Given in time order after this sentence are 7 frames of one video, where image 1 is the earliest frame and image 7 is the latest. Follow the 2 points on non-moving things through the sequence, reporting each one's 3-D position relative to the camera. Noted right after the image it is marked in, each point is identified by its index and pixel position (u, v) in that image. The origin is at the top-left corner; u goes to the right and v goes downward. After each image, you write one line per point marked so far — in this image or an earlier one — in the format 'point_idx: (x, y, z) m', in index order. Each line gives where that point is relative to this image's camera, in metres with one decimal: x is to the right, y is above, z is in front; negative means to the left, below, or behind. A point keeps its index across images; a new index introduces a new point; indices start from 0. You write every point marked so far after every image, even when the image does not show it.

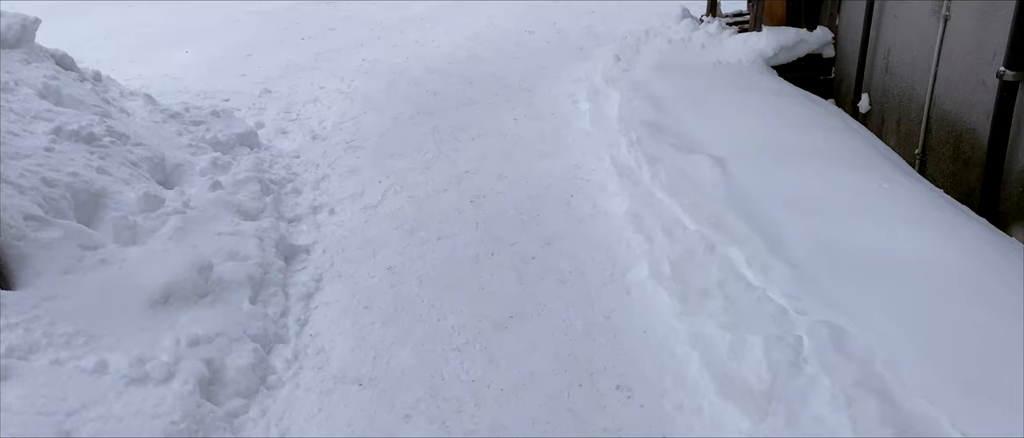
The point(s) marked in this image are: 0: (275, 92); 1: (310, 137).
0: (-1.8, +1.0, +6.7) m
1: (-1.2, +0.5, +5.5) m
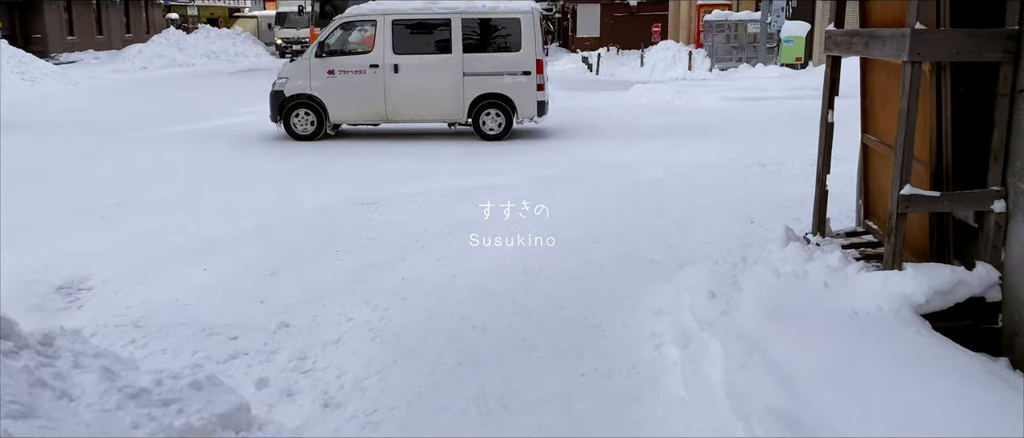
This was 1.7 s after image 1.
0: (-1.4, -0.7, +5.6) m
1: (-0.9, -0.9, +4.3) m
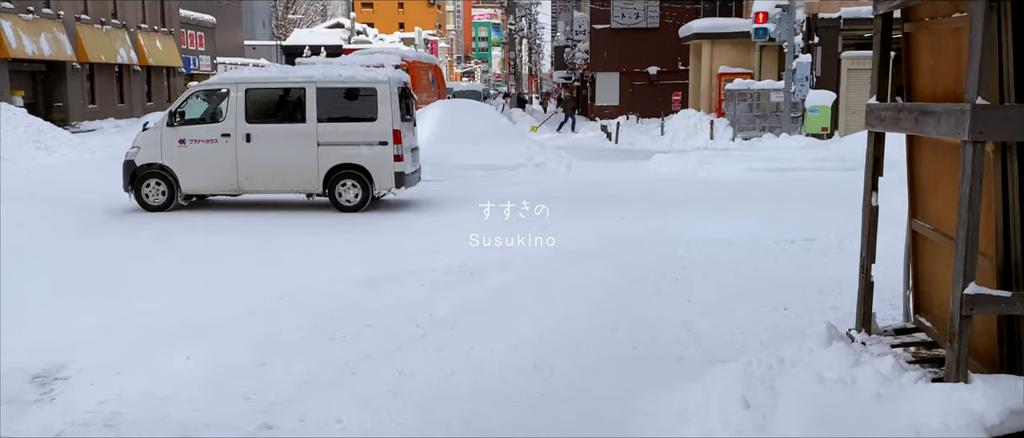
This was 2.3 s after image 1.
0: (-1.3, -1.2, +5.1) m
1: (-0.9, -1.3, +3.7) m
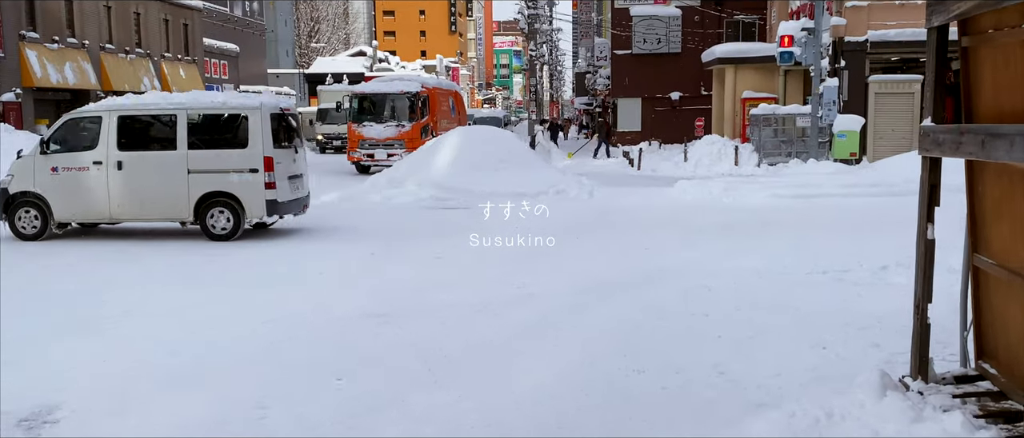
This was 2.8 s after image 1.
0: (-1.3, -1.4, +4.6) m
1: (-0.9, -1.5, +3.3) m
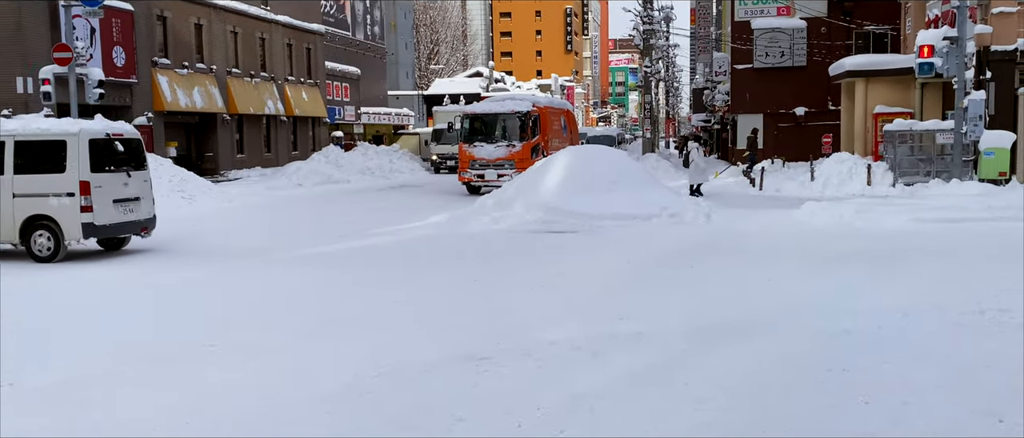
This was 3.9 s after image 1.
0: (-0.8, -1.5, +3.9) m
1: (-0.6, -1.6, +2.6) m
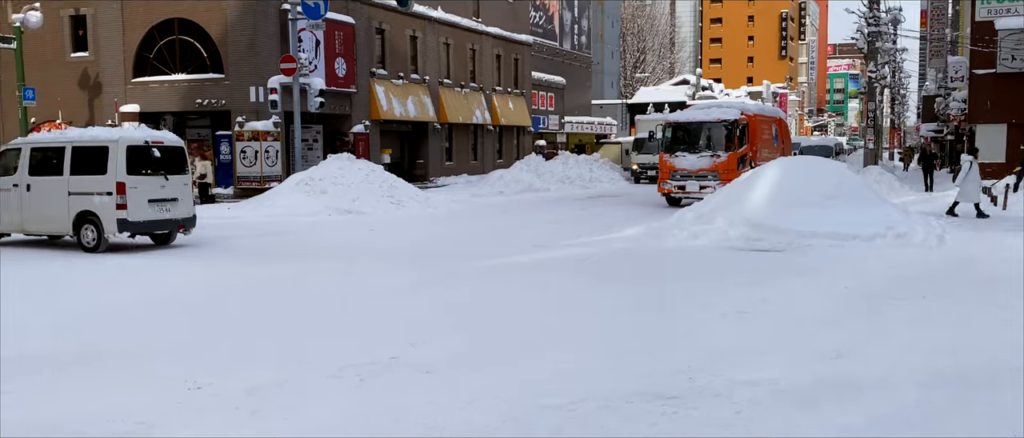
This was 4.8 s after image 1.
0: (-0.2, -1.6, +3.4) m
1: (-0.3, -1.6, +2.0) m
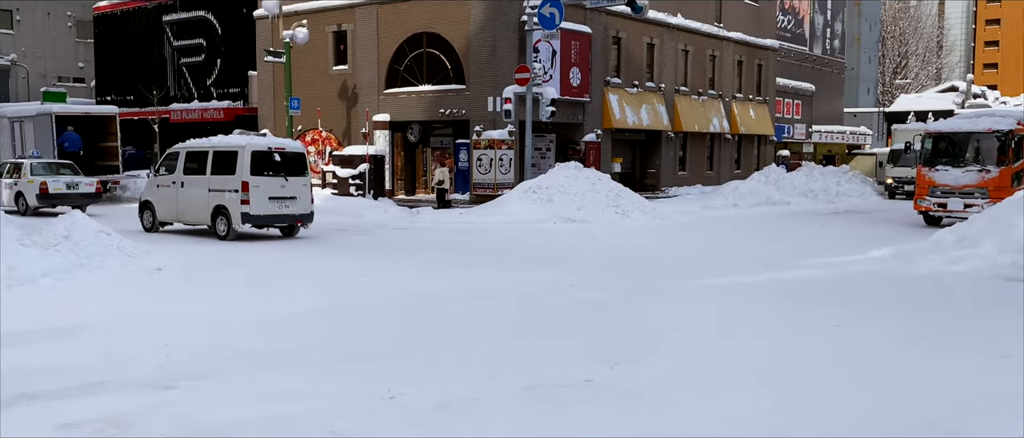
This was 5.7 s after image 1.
0: (+0.4, -1.7, +3.0) m
1: (-0.1, -1.7, +1.7) m
